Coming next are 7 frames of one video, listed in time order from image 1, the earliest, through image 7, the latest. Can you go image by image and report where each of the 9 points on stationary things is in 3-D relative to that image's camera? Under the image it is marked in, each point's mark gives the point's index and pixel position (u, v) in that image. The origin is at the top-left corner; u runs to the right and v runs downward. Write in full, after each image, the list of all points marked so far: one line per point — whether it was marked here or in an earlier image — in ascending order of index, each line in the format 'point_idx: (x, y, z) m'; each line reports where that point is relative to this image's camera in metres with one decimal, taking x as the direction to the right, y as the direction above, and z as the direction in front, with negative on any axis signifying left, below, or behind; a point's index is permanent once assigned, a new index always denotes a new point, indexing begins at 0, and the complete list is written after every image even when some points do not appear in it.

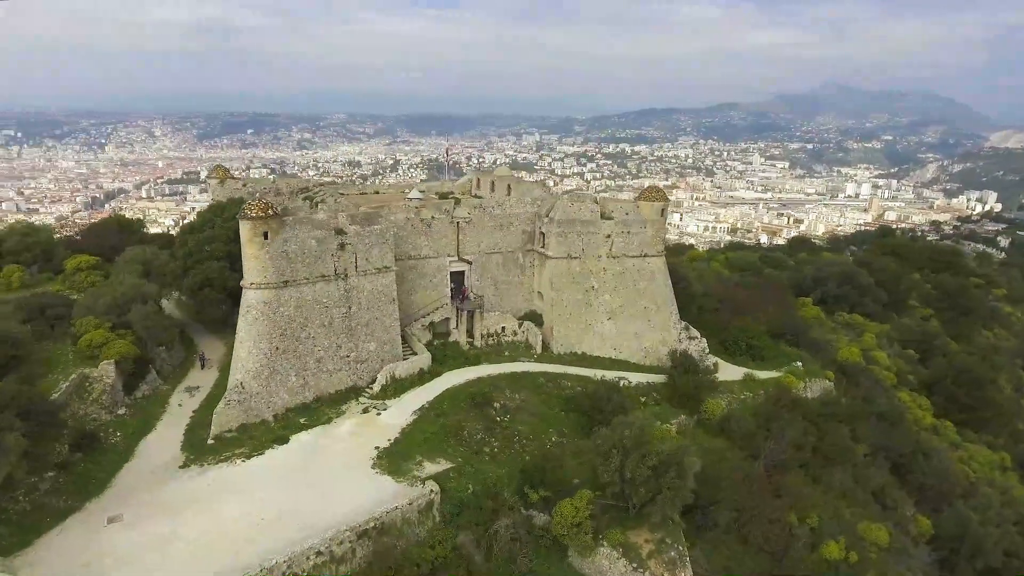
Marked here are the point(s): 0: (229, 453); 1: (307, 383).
0: (-6.1, -3.5, +14.7) m
1: (-4.9, -2.3, +16.3) m
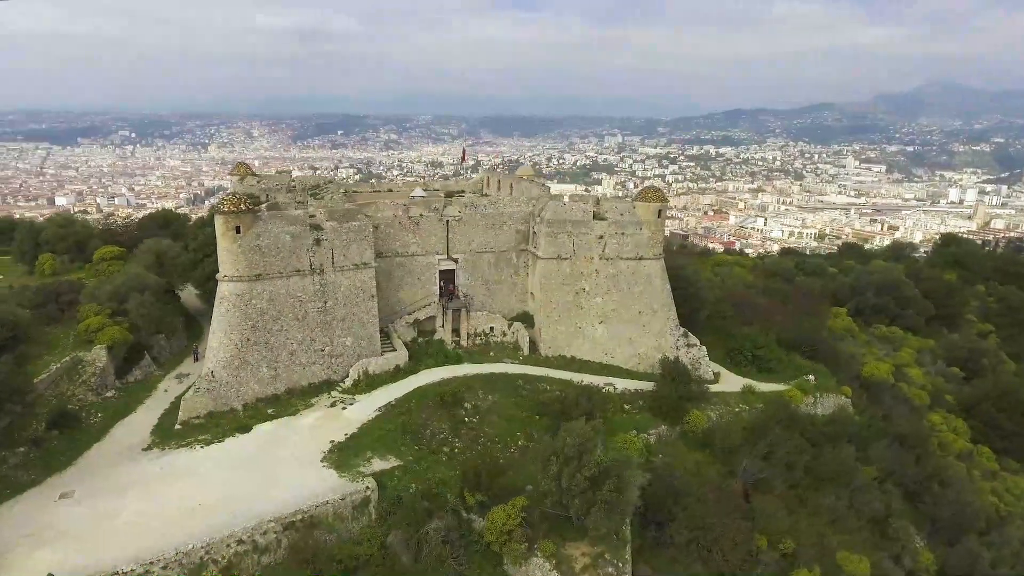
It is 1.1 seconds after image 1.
0: (-7.1, -3.3, +15.2) m
1: (-5.7, -2.1, +16.7) m
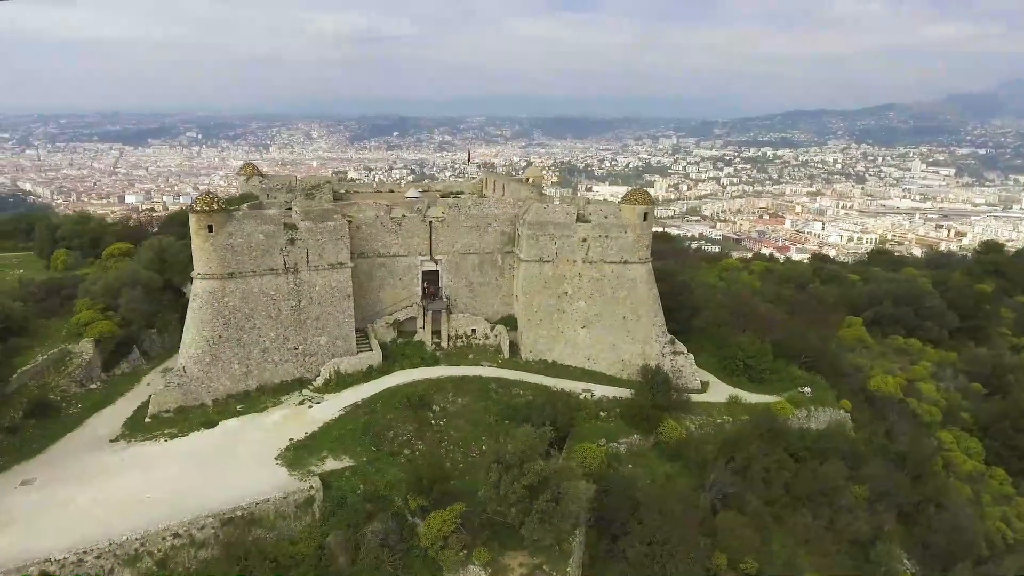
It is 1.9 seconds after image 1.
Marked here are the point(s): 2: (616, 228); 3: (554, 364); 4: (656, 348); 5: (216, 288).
0: (-8.0, -3.3, +15.6) m
1: (-6.5, -2.1, +16.9) m
2: (+2.9, +1.7, +19.0) m
3: (+1.2, -2.1, +19.4) m
4: (+4.1, -1.7, +19.5) m
5: (-7.1, 0.0, +16.5) m
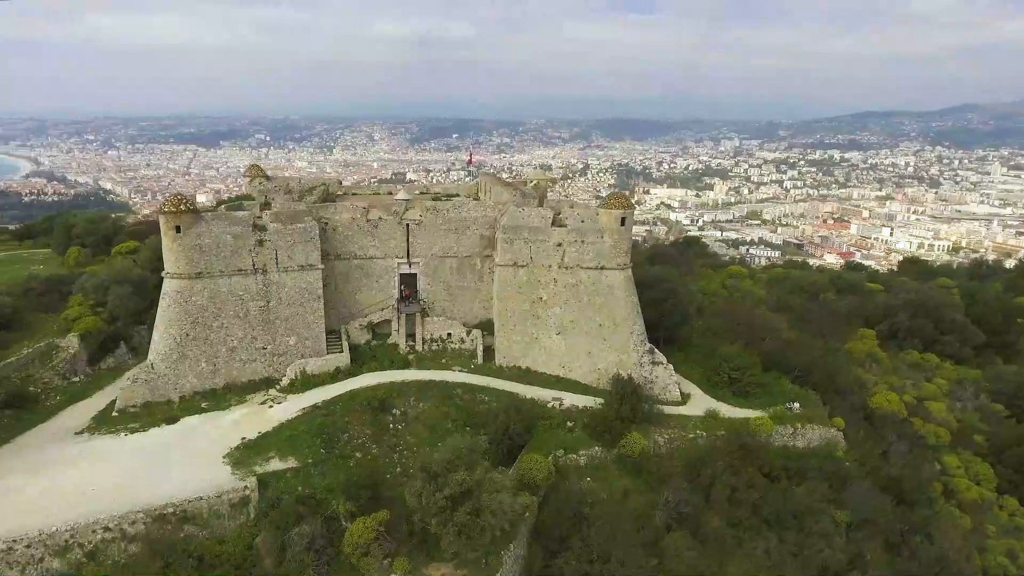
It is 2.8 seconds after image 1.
0: (-9.1, -3.2, +16.0) m
1: (-7.4, -2.0, +17.2) m
2: (+2.2, +1.5, +18.5) m
3: (+0.4, -2.3, +19.1) m
4: (+3.3, -1.9, +18.8) m
5: (-8.0, 0.0, +16.8) m
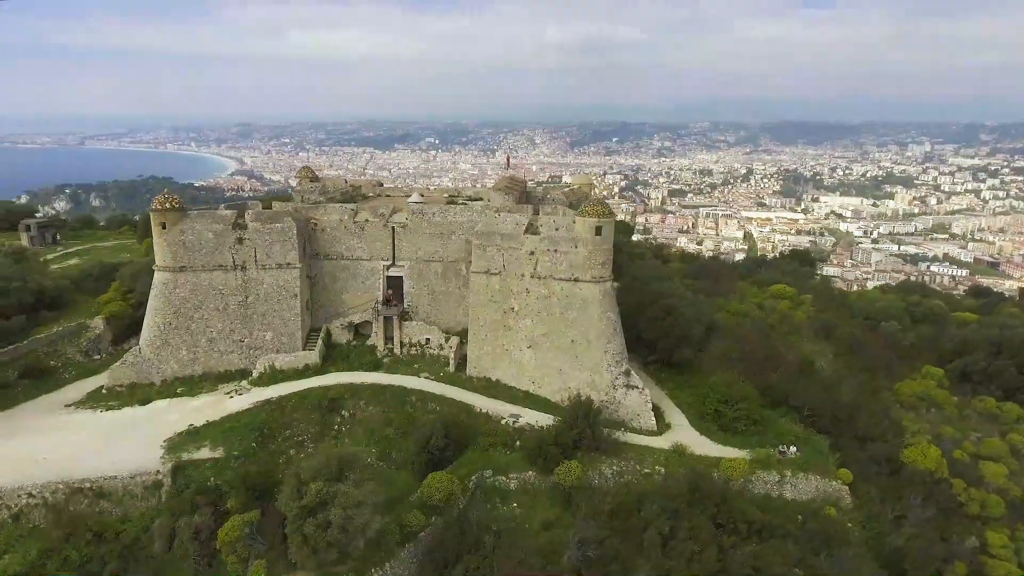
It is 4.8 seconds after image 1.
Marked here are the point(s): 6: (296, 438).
0: (-10.4, -2.9, +17.5) m
1: (-8.4, -1.9, +18.3) m
2: (+1.4, +1.2, +17.3) m
3: (-0.4, -2.5, +18.3) m
4: (+2.4, -2.3, +17.4) m
5: (-9.0, +0.2, +18.1) m
6: (-5.1, -3.5, +16.1) m
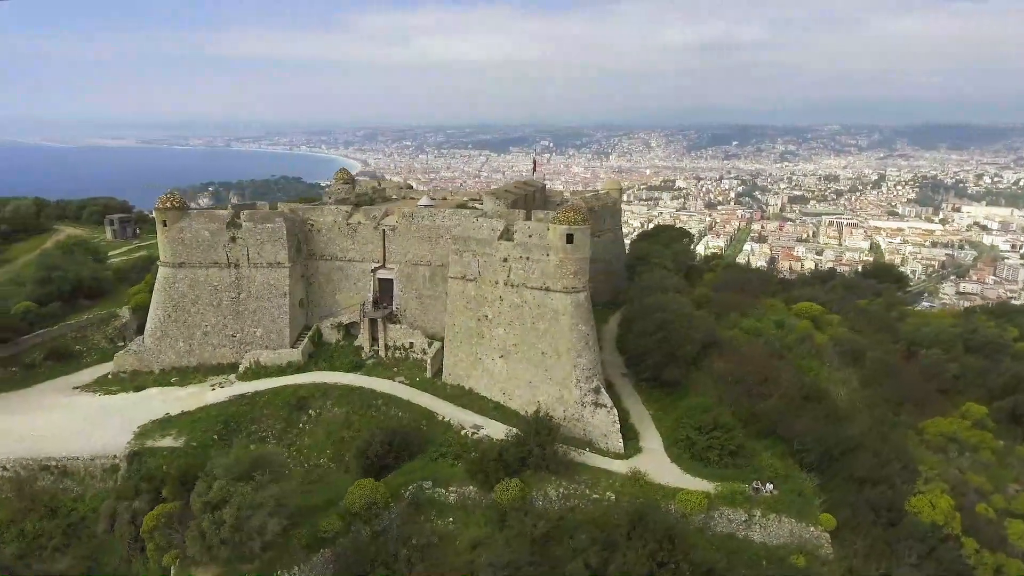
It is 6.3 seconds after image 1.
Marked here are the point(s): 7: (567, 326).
0: (-11.1, -2.7, +18.7) m
1: (-9.0, -1.7, +19.2) m
2: (+0.6, +1.0, +16.6) m
3: (-1.1, -2.7, +17.8) m
4: (+1.5, -2.5, +16.5) m
5: (-9.5, +0.4, +19.1) m
6: (-6.1, -3.5, +16.5) m
7: (+1.3, -0.9, +16.5) m
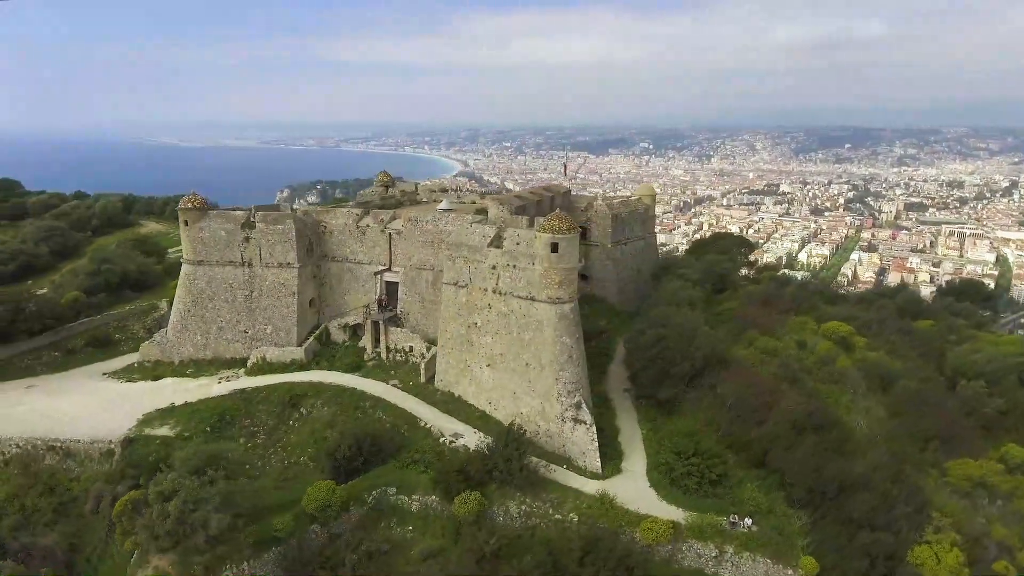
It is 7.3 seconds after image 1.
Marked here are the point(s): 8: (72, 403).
0: (-11.2, -2.6, +20.0) m
1: (-8.9, -1.6, +20.2) m
2: (+0.3, +0.7, +16.2) m
3: (-1.4, -2.9, +17.7) m
4: (+1.0, -2.8, +16.0) m
5: (-9.4, +0.5, +20.1) m
6: (-6.5, -3.5, +17.0) m
7: (+0.9, -1.1, +16.0) m
8: (-11.8, -3.1, +18.3) m
